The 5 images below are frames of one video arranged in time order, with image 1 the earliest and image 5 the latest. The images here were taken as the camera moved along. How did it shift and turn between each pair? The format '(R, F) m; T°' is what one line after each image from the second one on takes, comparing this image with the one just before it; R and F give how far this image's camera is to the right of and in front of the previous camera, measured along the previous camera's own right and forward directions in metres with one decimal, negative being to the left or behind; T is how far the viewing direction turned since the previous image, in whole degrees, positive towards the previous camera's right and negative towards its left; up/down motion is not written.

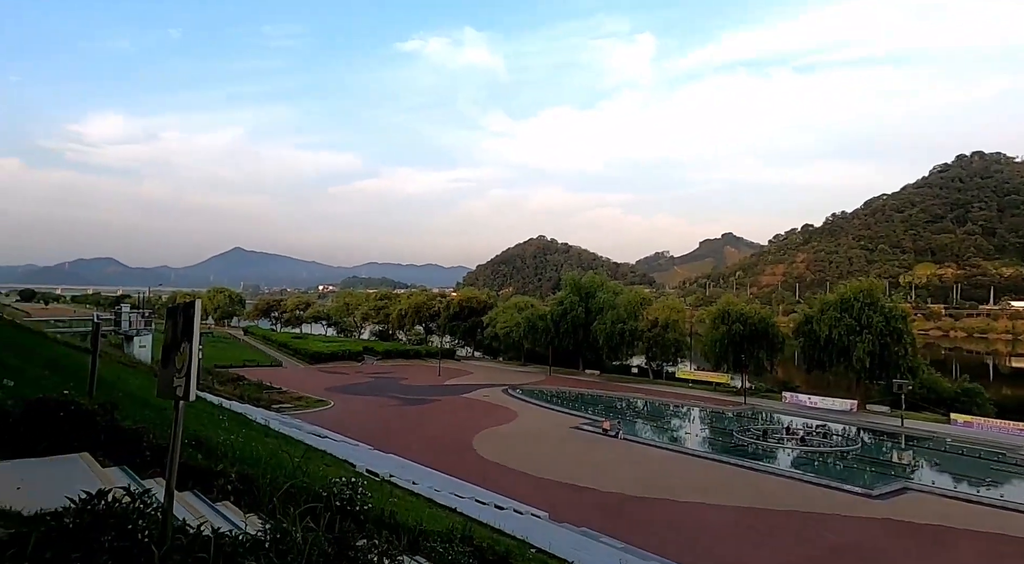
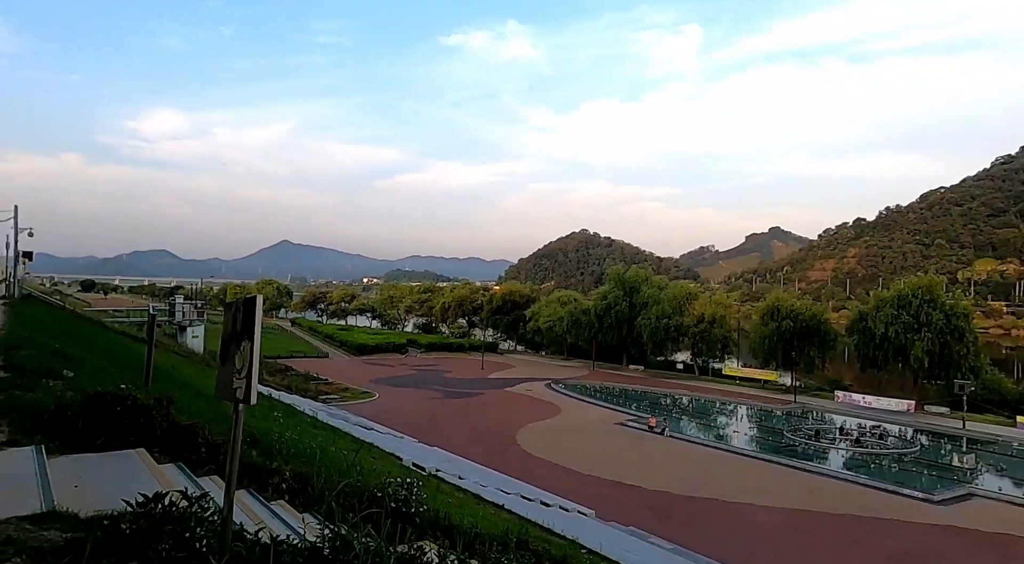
(-0.1, +0.2) m; -4°
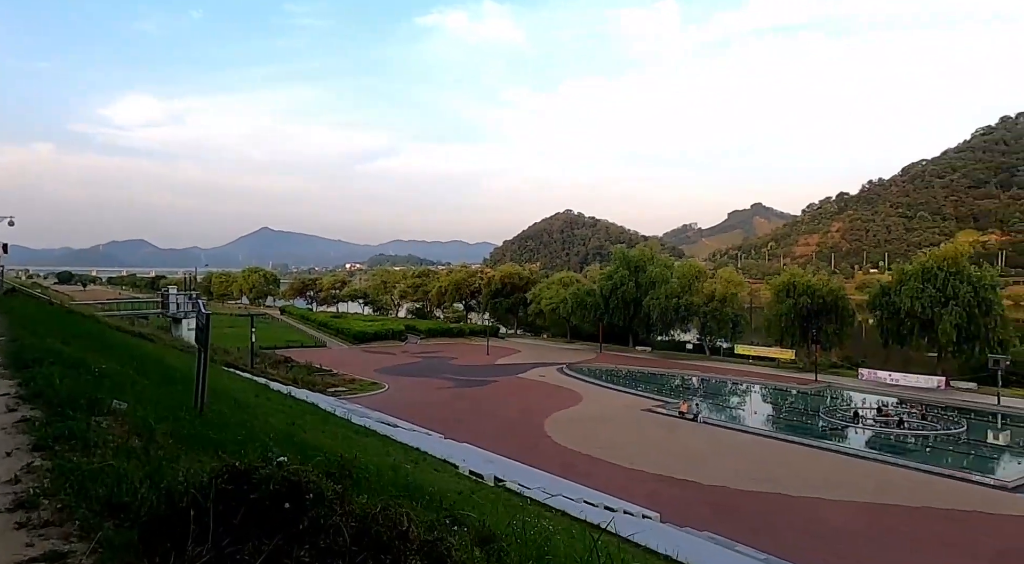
(-1.2, +1.3) m; +1°
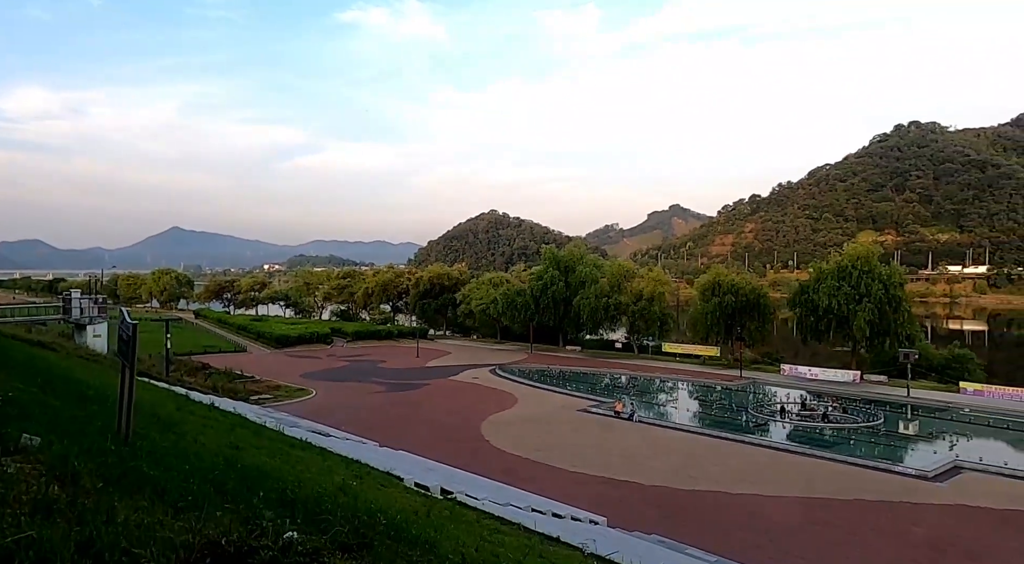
(-0.3, +0.4) m; +6°
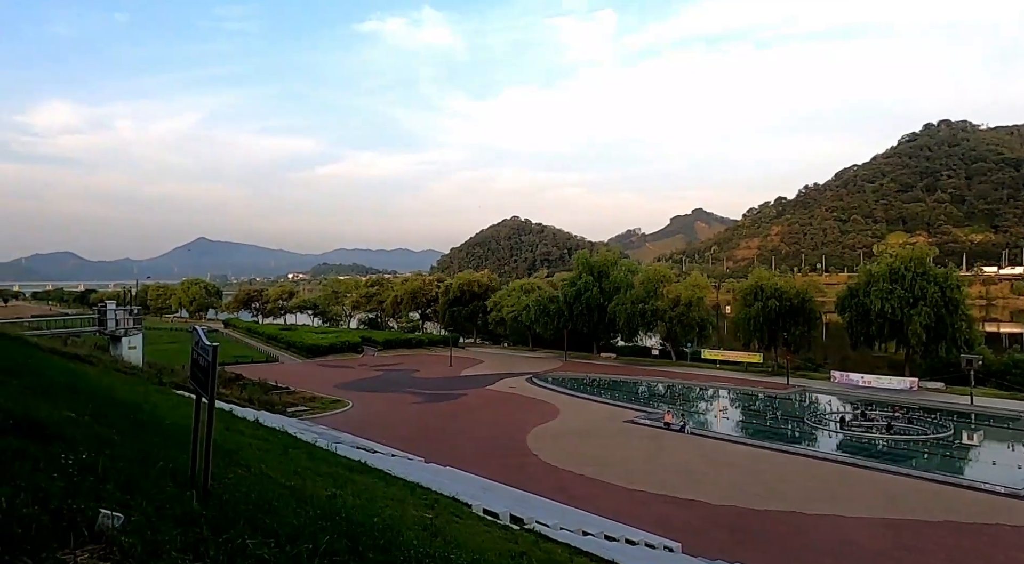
(-0.7, +0.7) m; -2°
